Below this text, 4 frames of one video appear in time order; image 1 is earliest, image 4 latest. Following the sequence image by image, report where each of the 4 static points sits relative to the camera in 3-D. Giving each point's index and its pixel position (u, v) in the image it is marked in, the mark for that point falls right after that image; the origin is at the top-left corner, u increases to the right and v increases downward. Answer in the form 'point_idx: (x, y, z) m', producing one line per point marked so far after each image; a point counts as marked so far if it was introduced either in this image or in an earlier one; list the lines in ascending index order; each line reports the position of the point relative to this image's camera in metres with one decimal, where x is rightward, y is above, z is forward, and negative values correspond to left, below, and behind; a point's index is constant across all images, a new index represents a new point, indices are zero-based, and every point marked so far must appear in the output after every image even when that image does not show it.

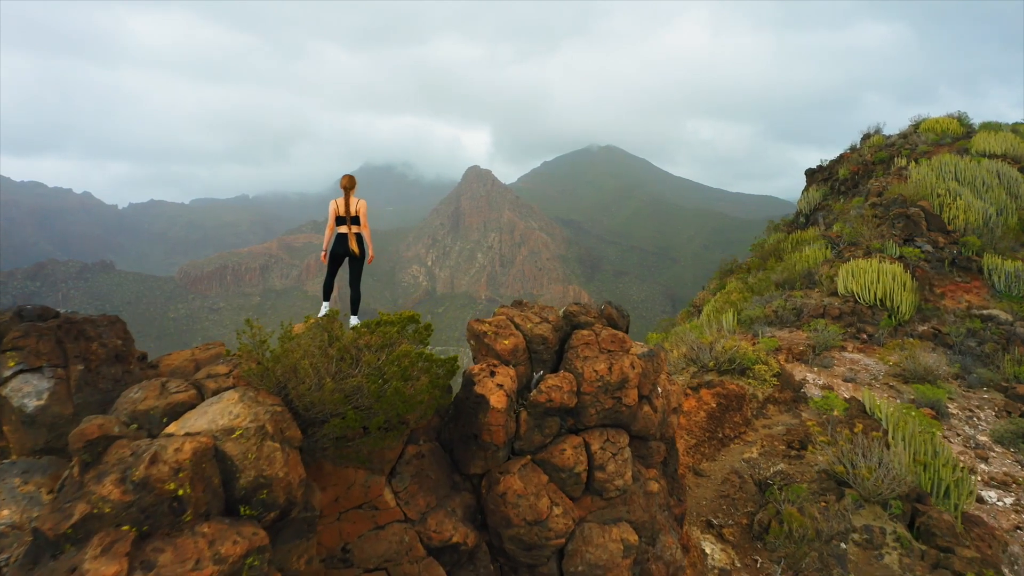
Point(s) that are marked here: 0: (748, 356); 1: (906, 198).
0: (+4.0, -1.2, +7.7) m
1: (+13.7, +3.1, +15.8) m
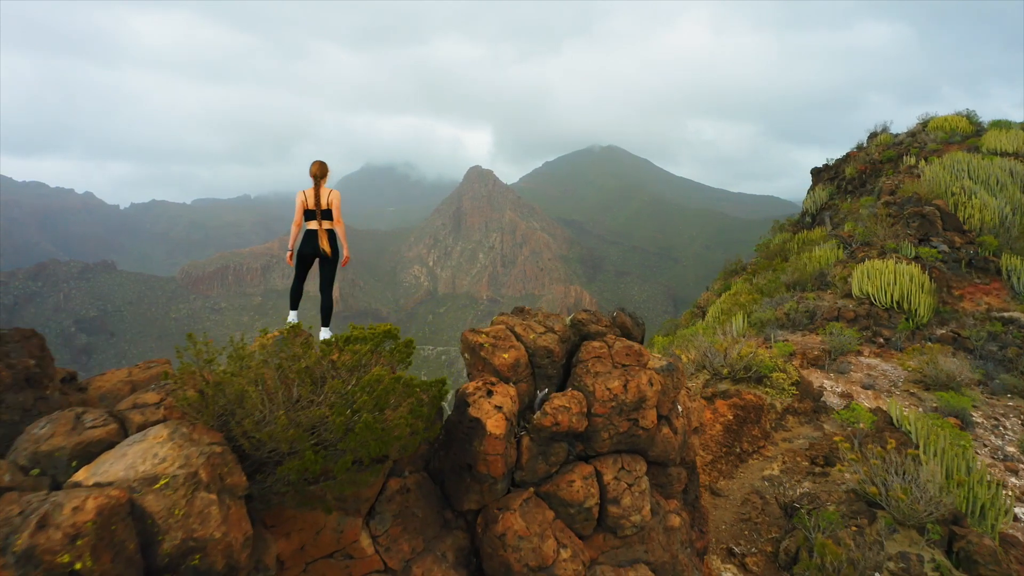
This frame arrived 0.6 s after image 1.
0: (+4.0, -1.2, +7.2) m
1: (+13.7, +3.1, +15.3) m
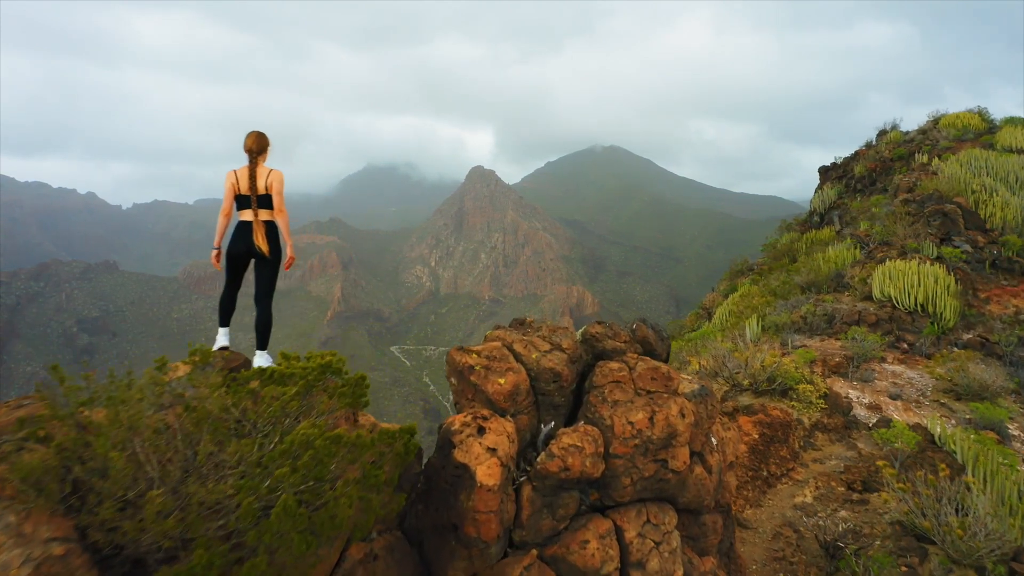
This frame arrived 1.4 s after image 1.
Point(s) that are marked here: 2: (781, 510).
0: (+4.0, -1.2, +6.6) m
1: (+13.8, +3.0, +14.7) m
2: (+2.9, -2.4, +5.1) m
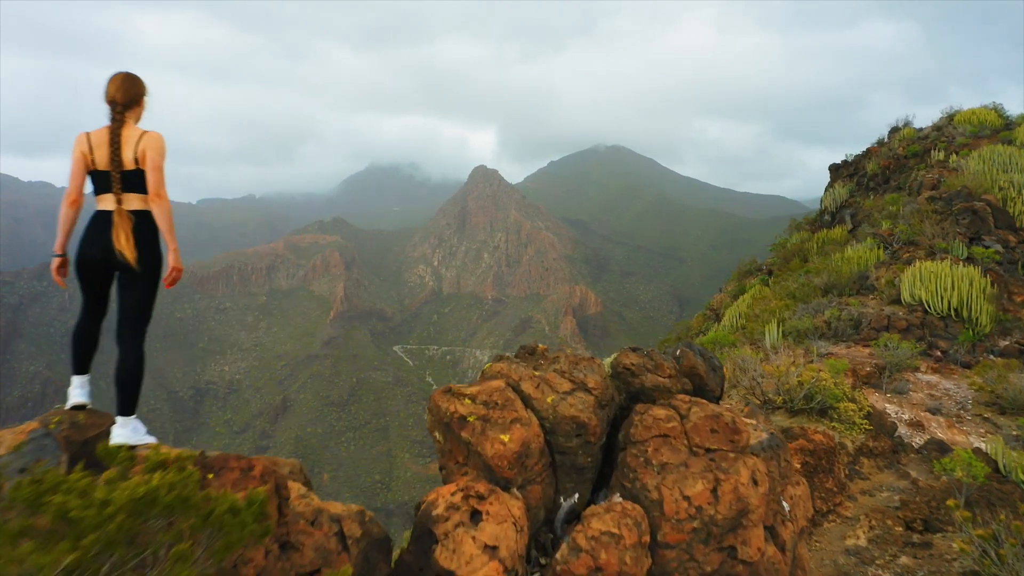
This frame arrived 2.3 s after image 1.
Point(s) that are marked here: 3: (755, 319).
0: (+4.1, -1.3, +6.0) m
1: (+13.9, +3.0, +13.9) m
2: (+3.0, -2.5, +4.4) m
3: (+6.6, -0.8, +12.5) m
